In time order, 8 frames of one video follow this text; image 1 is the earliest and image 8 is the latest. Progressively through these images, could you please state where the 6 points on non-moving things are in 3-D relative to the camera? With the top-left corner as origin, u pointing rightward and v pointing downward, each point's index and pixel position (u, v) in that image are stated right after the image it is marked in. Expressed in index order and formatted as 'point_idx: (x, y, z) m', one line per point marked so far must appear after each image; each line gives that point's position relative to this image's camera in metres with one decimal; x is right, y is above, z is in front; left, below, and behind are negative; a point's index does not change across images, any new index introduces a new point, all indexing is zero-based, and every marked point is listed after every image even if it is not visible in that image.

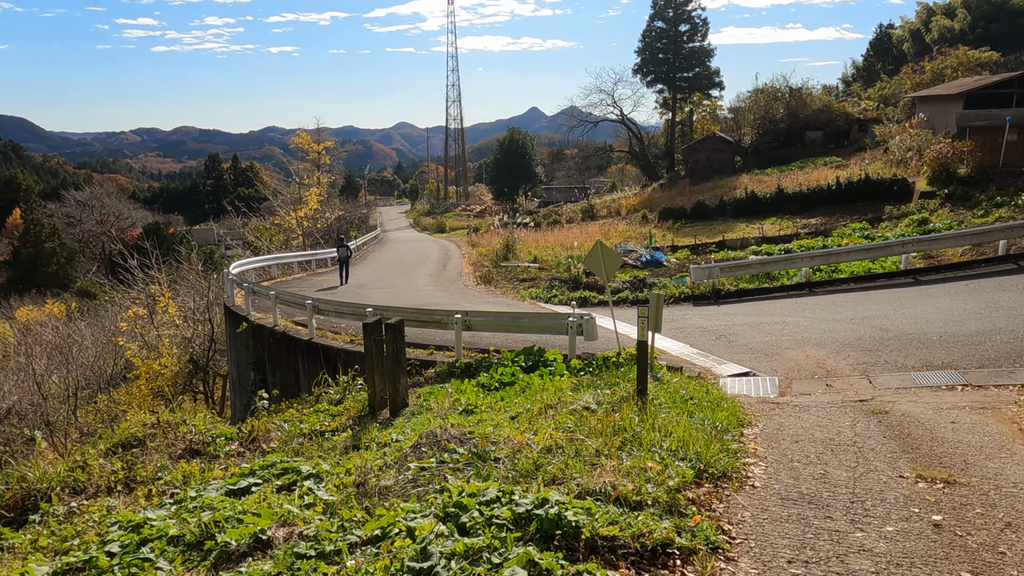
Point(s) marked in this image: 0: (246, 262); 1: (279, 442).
0: (-5.3, +0.5, +15.0) m
1: (-1.4, -0.9, +4.5) m
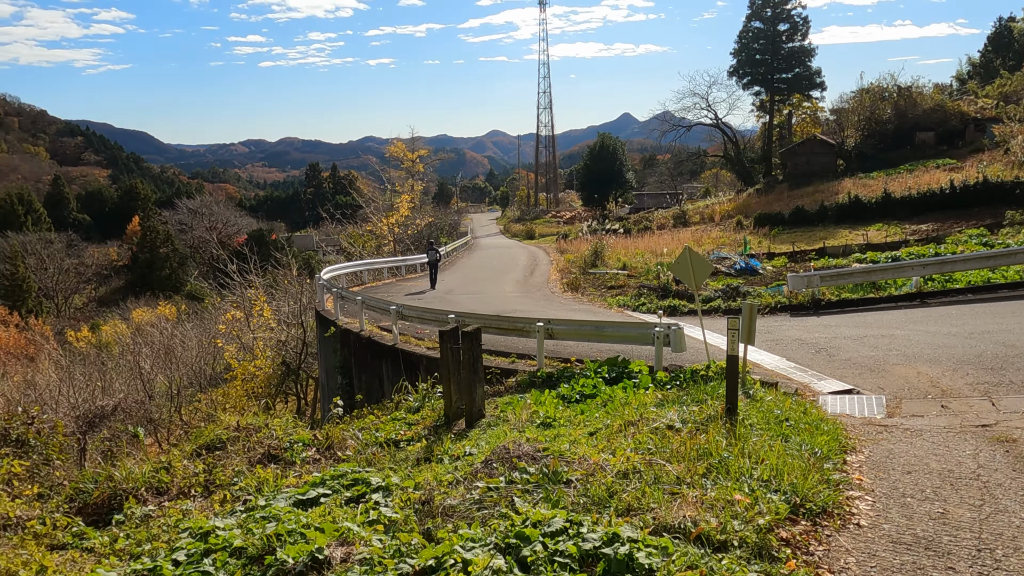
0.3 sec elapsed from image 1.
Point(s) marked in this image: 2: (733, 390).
0: (-3.5, +0.4, +15.4) m
1: (-0.9, -1.0, +4.4) m
2: (+1.0, -0.5, +3.6) m
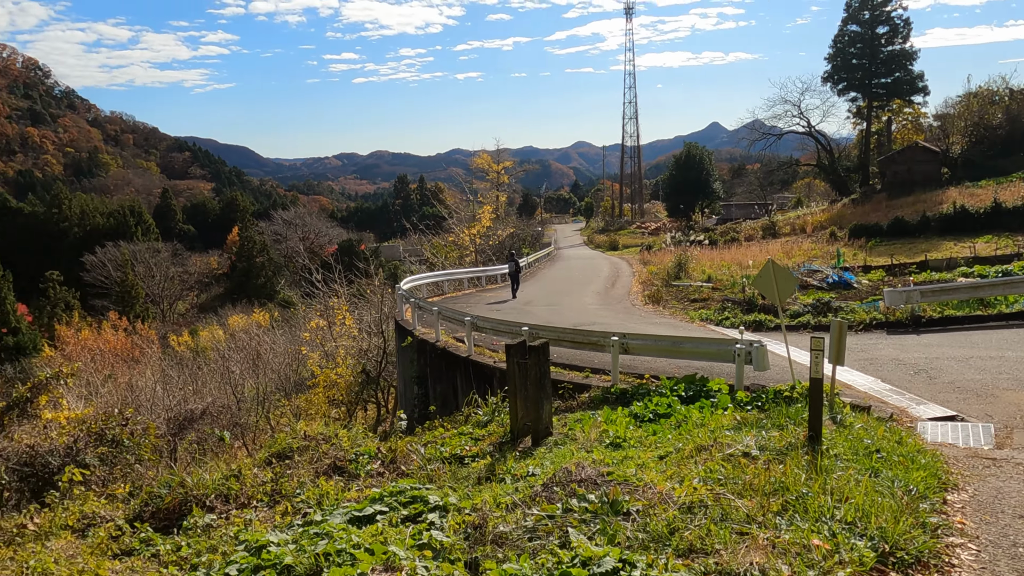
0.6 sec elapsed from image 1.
0: (-1.9, +0.2, +15.5) m
1: (-0.5, -1.0, +4.4) m
2: (+1.3, -0.6, +3.3) m
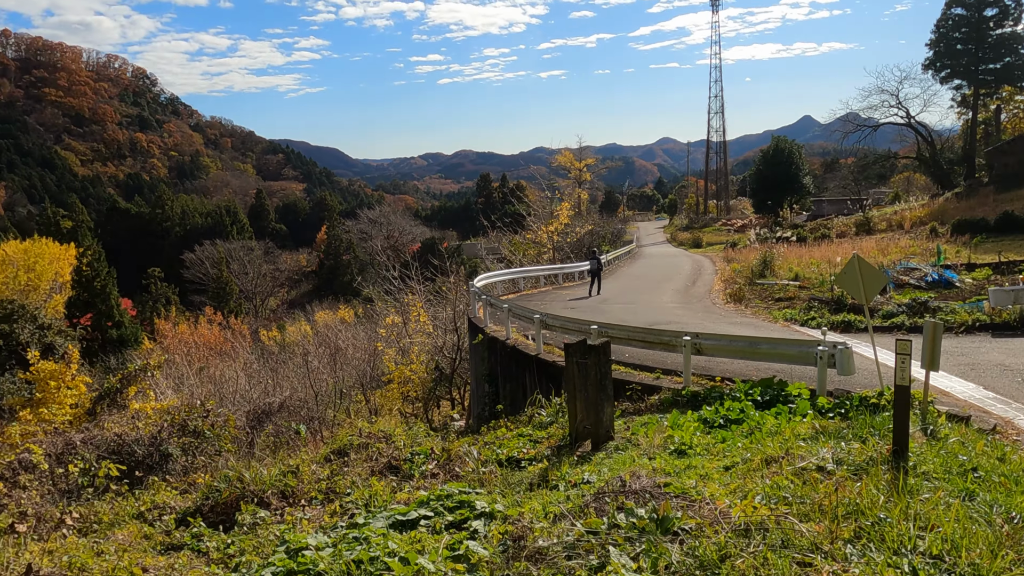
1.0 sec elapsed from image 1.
0: (-0.4, +0.3, +15.4) m
1: (-0.2, -1.0, +4.2) m
2: (+1.5, -0.5, +2.9) m
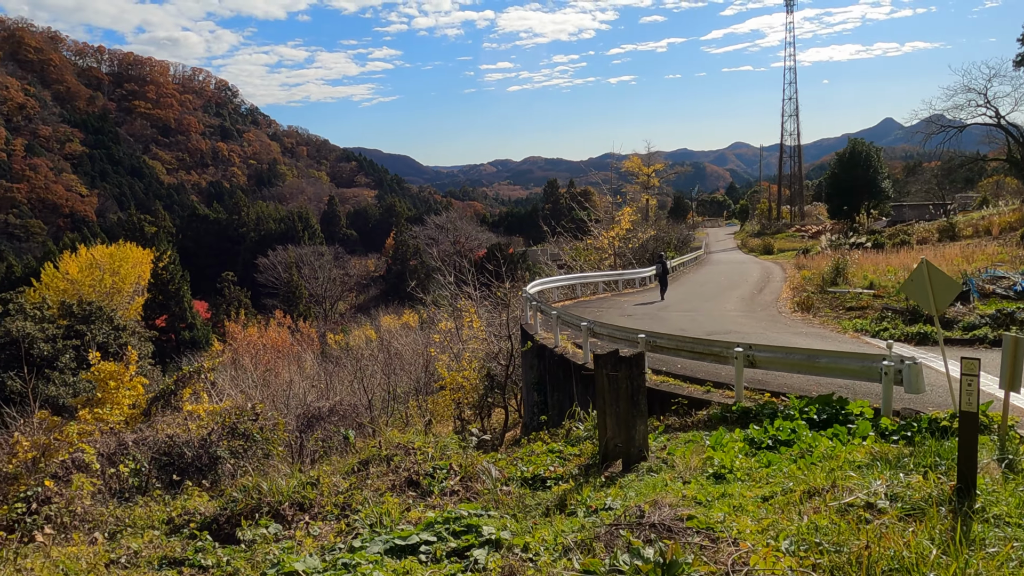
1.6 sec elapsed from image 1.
0: (+0.7, +0.1, +15.1) m
1: (-0.1, -1.0, +3.9) m
2: (+1.5, -0.6, +2.5) m
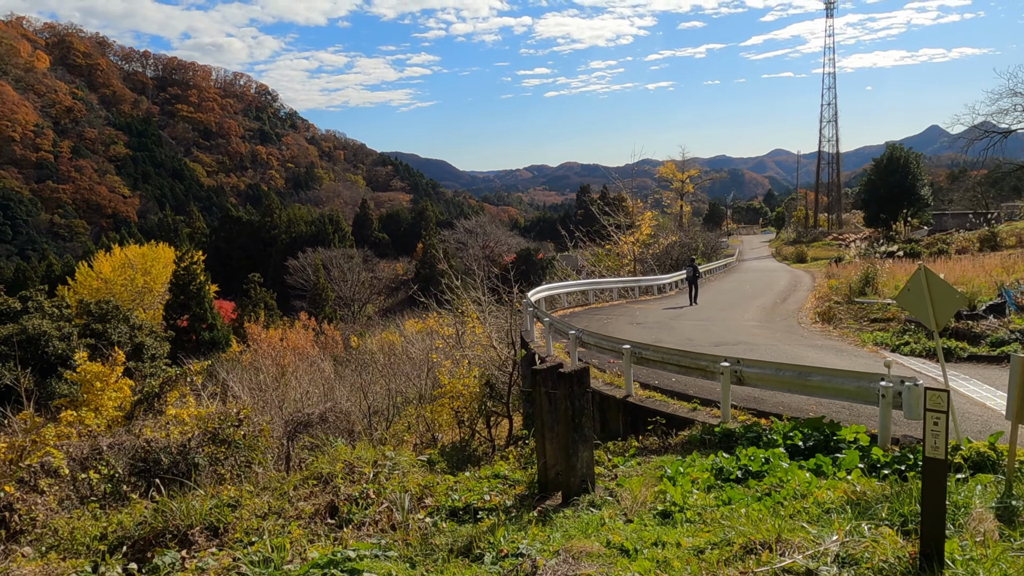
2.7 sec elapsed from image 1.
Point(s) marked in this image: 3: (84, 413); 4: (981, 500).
0: (+0.9, 0.0, +14.6) m
1: (-0.5, -1.0, +3.5) m
2: (+1.1, -0.6, +2.0) m
3: (-5.7, -1.7, +10.1) m
4: (+1.8, -0.8, +2.9) m
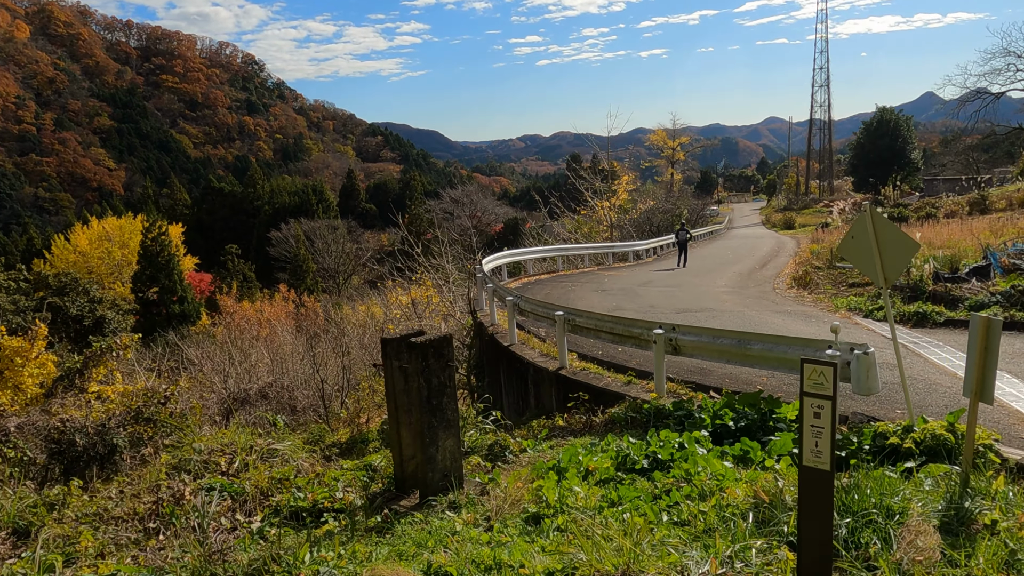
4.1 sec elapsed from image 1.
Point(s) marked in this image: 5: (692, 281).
0: (+0.2, +0.7, +13.9) m
1: (-1.0, -0.9, +2.8) m
2: (+0.5, -0.5, +1.3) m
3: (-6.3, -1.3, +9.4) m
4: (+1.2, -0.6, +2.2) m
5: (+3.2, +0.1, +13.7) m
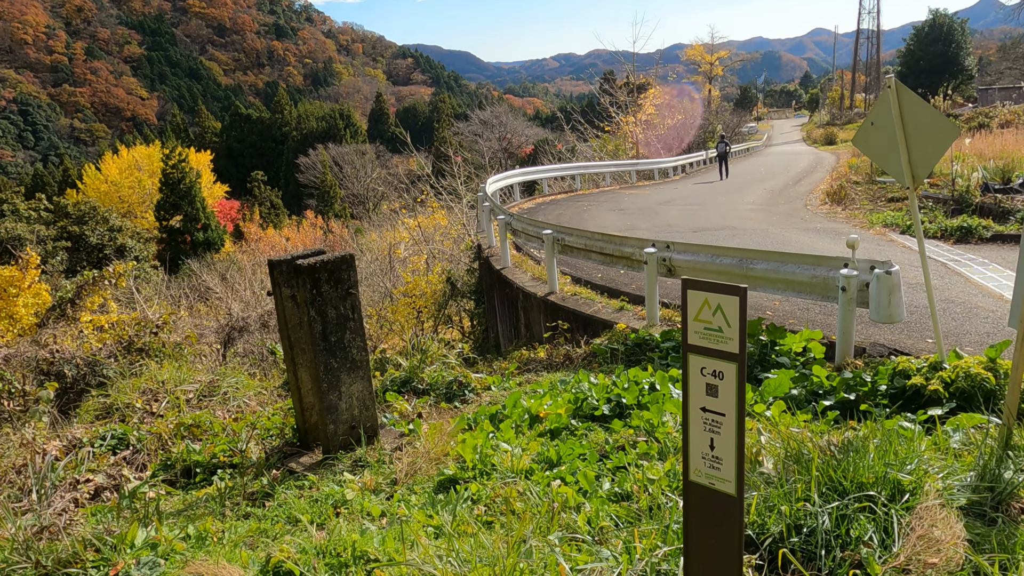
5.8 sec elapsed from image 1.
0: (+0.5, +2.0, +13.2) m
1: (-1.3, -0.6, +2.3) m
2: (+0.2, -0.3, +0.7) m
3: (-6.3, -0.4, +9.2) m
4: (+1.0, -0.4, +1.6) m
5: (+3.5, +1.5, +12.8) m
